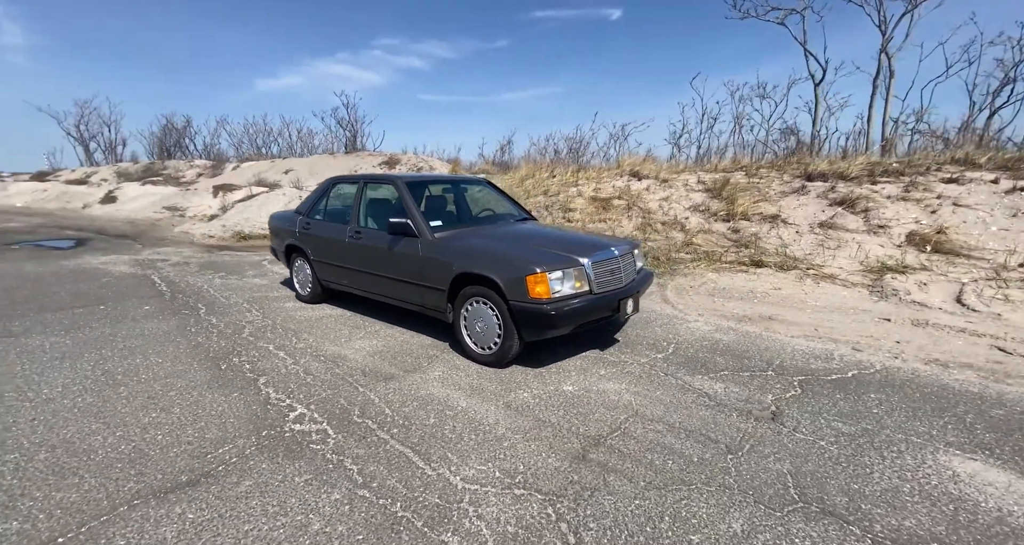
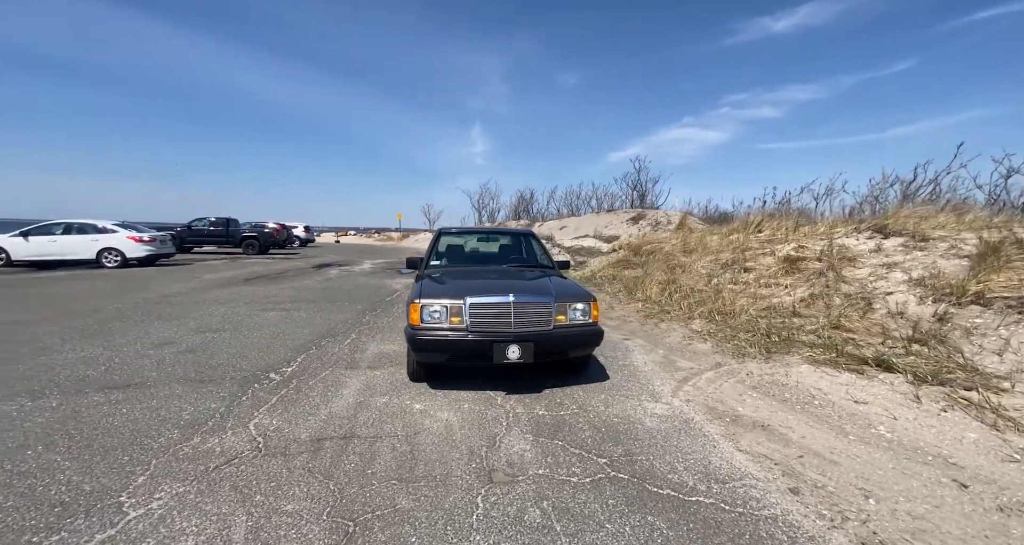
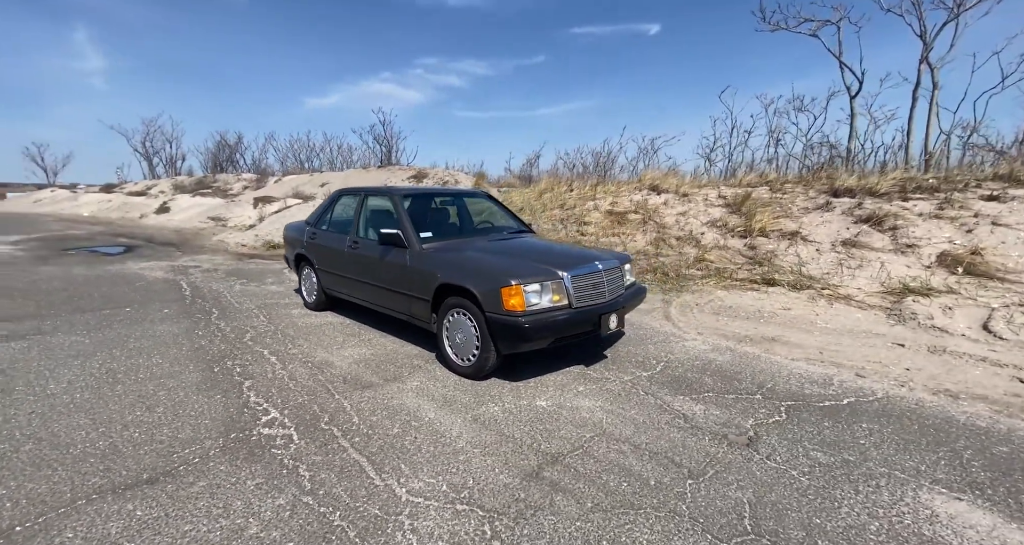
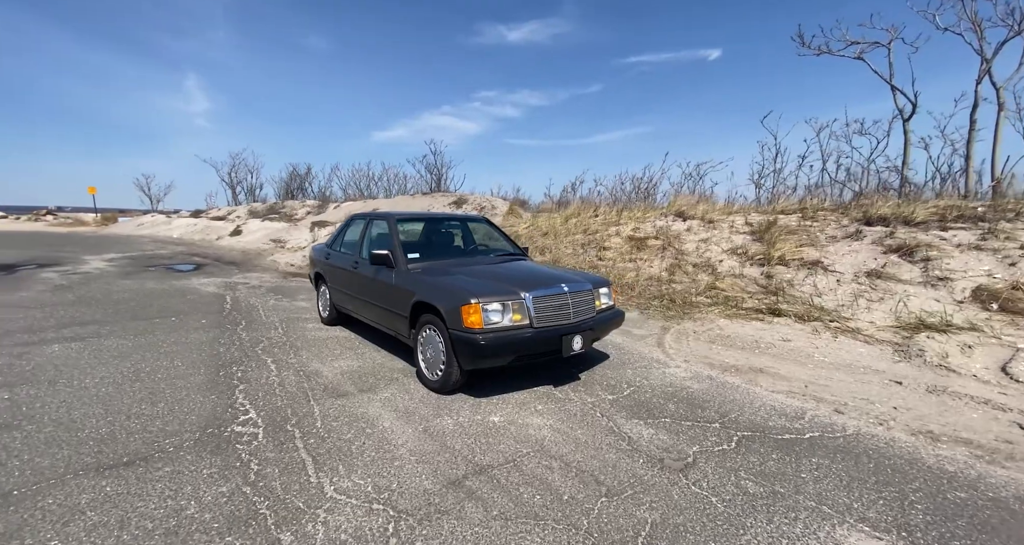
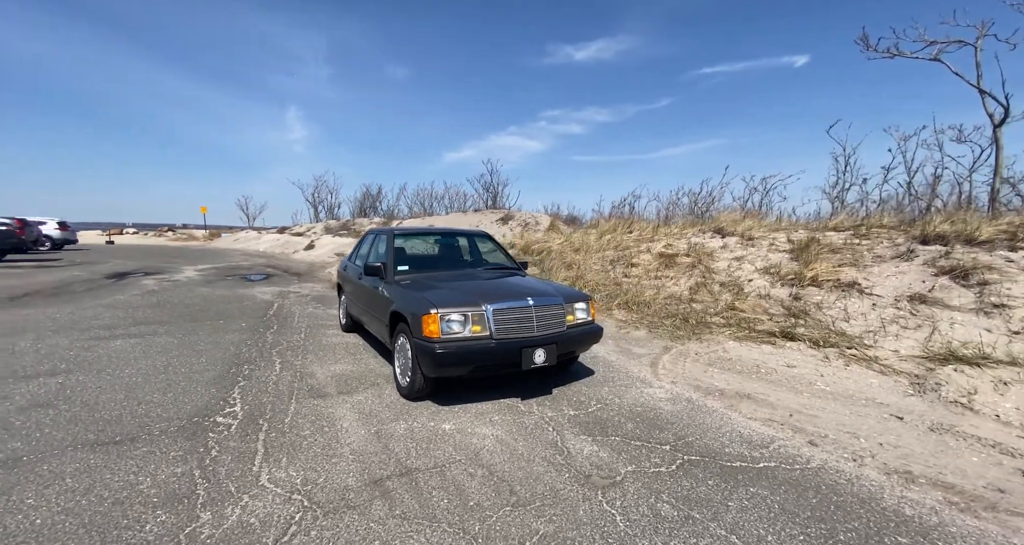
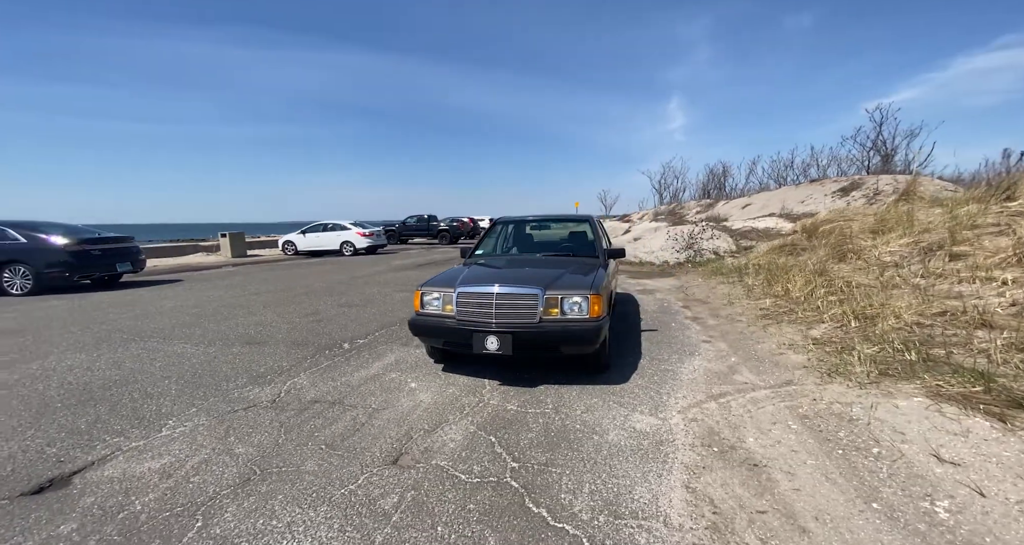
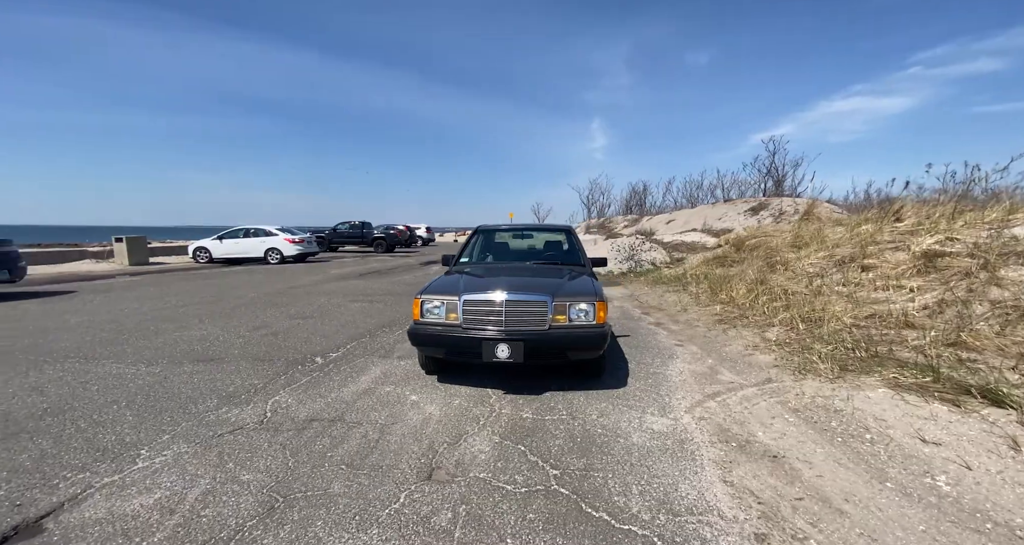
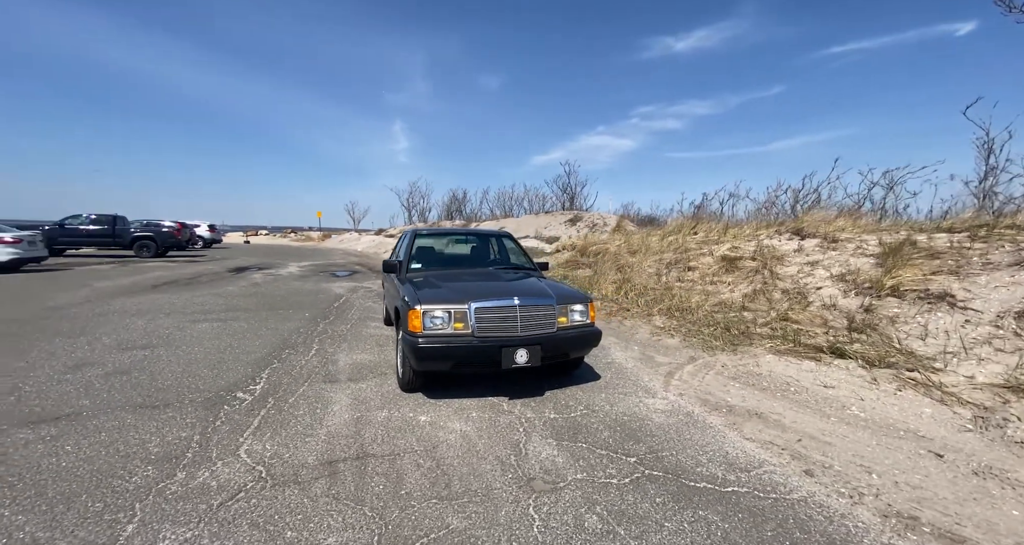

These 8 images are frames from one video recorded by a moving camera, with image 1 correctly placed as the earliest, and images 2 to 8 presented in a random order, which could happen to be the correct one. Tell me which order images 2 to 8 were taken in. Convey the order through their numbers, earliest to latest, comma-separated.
3, 4, 5, 8, 2, 7, 6
